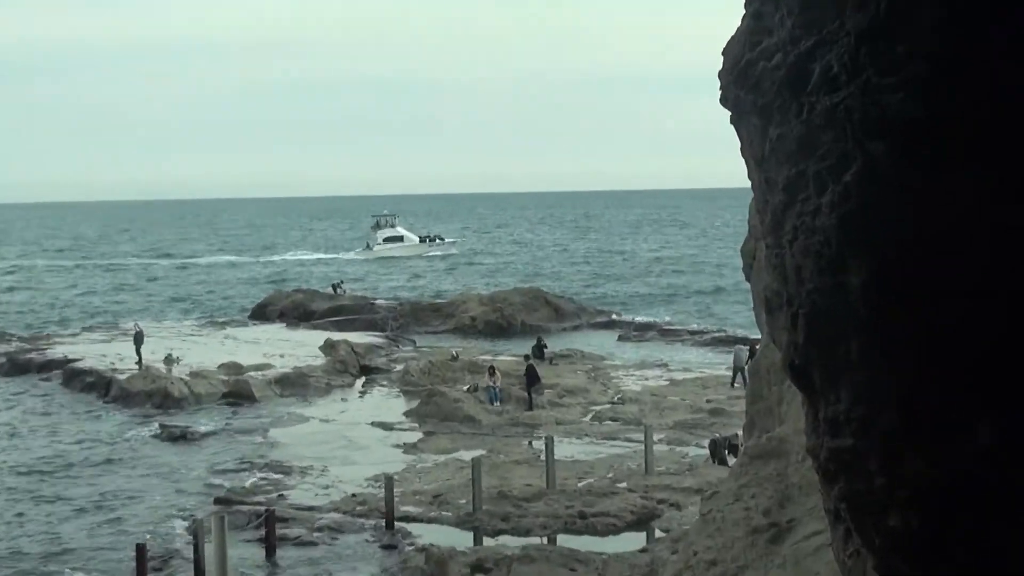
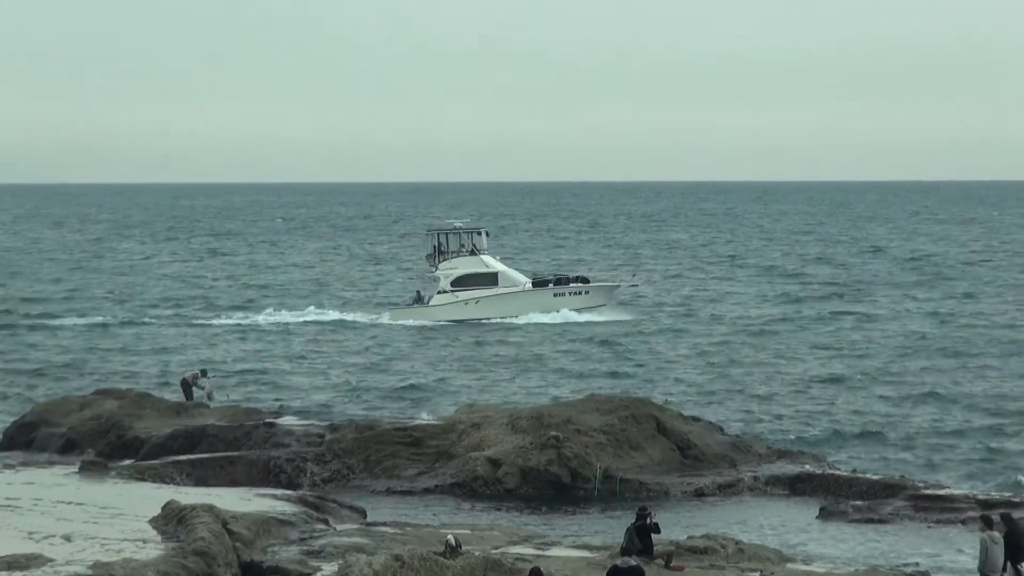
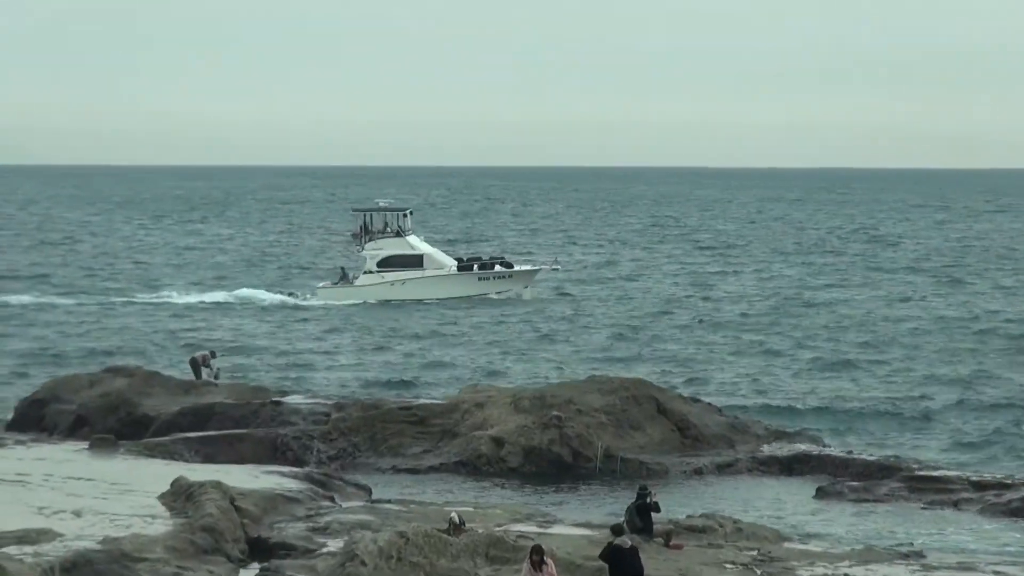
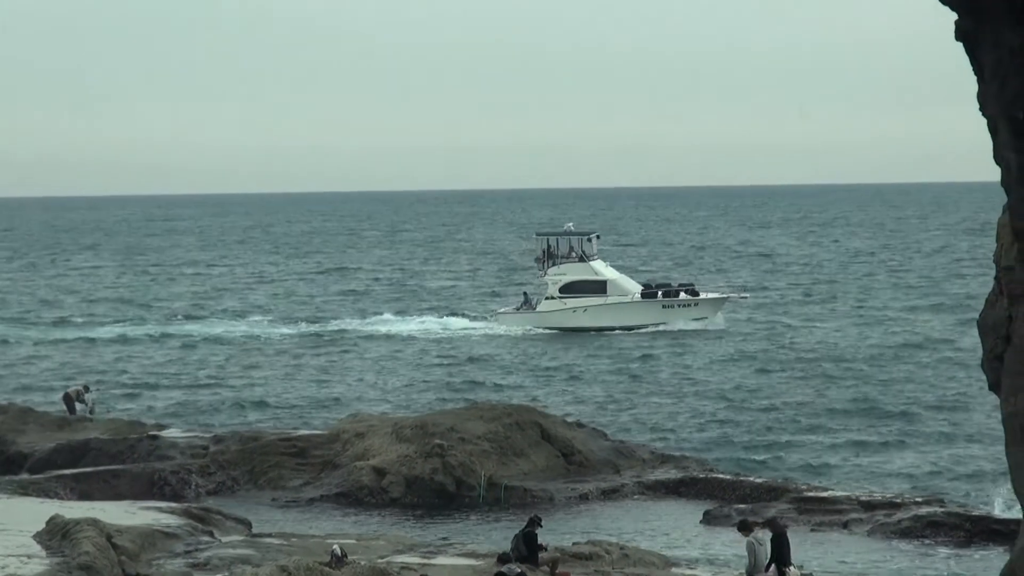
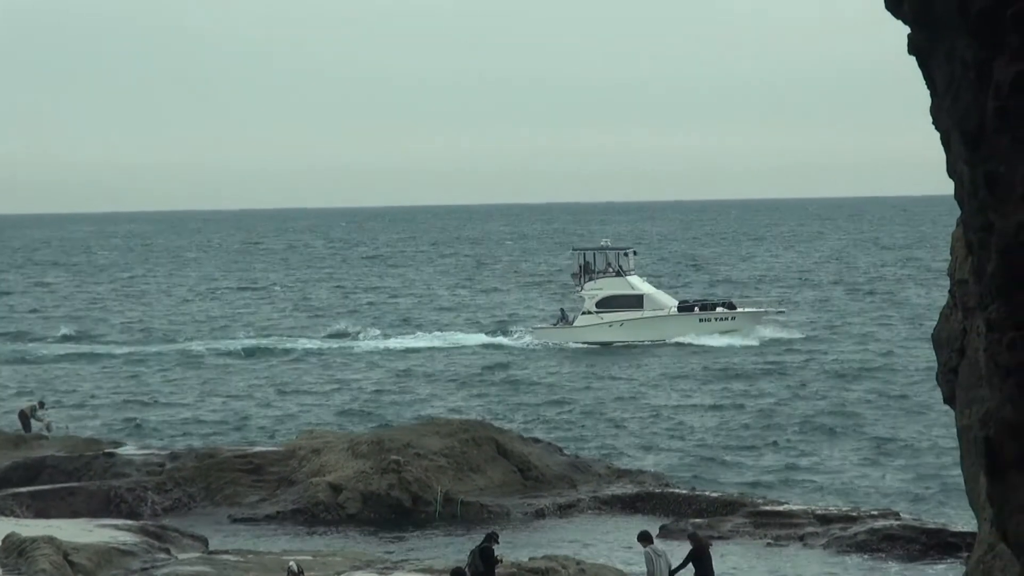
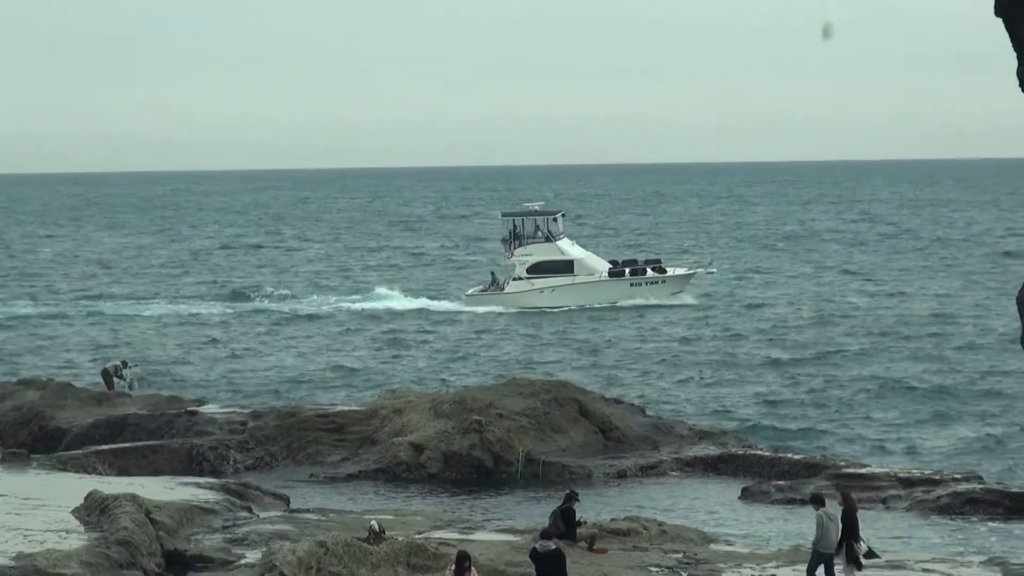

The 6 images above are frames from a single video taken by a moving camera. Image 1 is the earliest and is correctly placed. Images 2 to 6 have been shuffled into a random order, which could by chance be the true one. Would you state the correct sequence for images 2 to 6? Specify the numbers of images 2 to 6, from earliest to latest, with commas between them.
3, 2, 6, 4, 5
